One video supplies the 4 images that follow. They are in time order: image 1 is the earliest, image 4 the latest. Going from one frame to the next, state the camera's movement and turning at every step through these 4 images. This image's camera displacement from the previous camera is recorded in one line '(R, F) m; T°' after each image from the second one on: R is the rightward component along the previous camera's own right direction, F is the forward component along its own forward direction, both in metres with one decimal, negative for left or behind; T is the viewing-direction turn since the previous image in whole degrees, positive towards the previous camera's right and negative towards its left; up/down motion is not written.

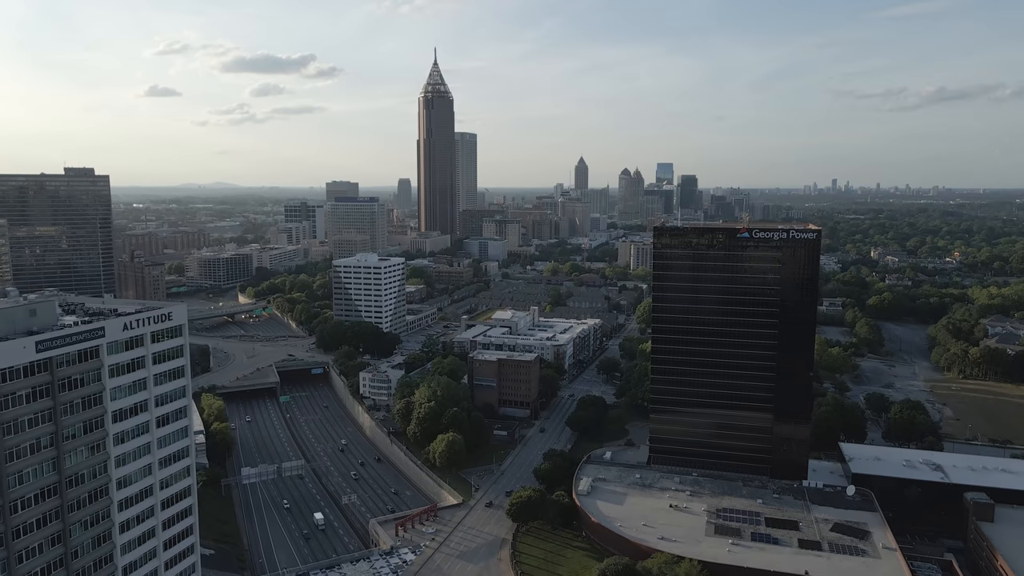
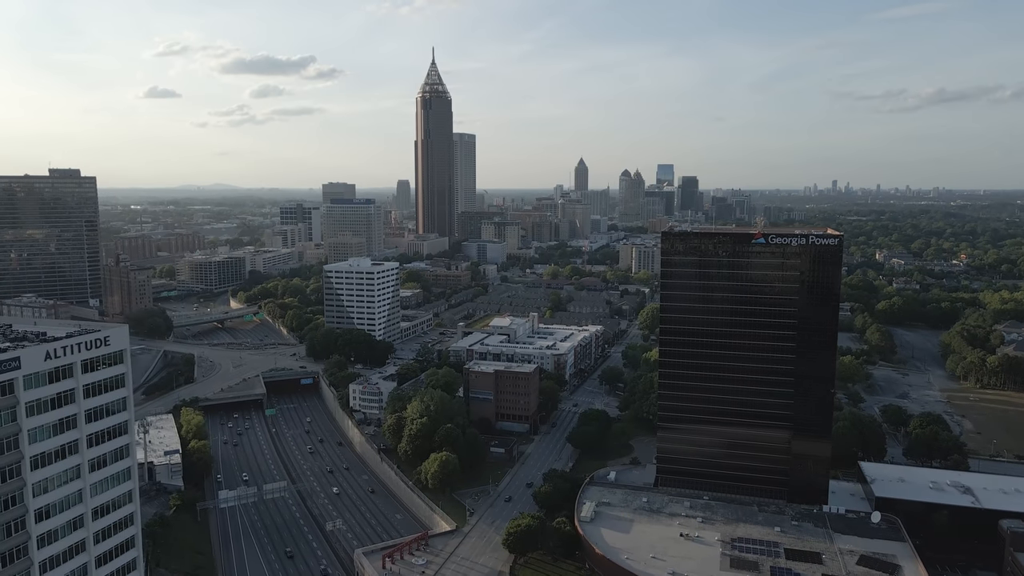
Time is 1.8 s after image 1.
(+0.2, +3.4) m; 0°
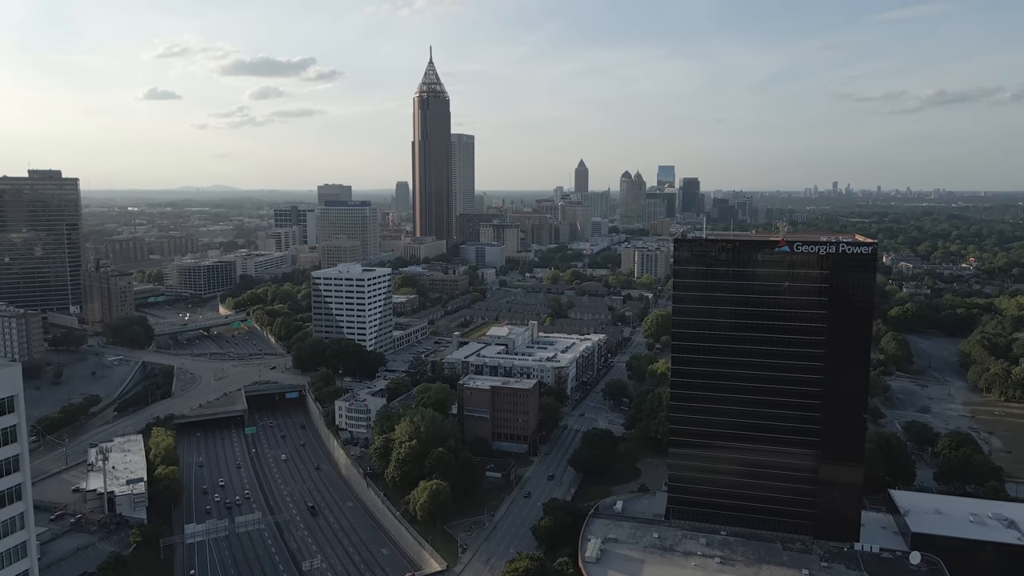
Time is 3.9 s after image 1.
(+0.2, +4.4) m; 0°
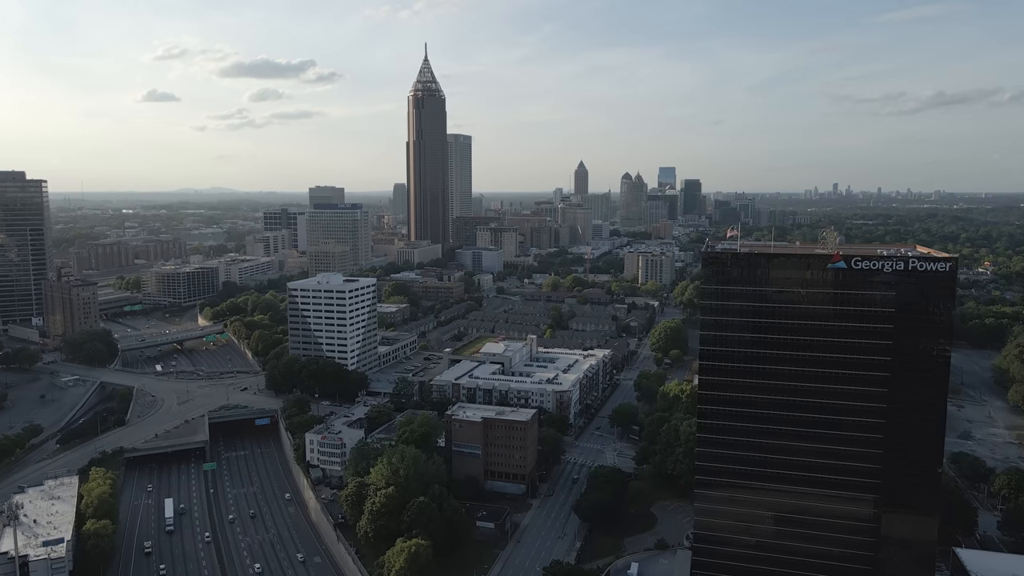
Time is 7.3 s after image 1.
(+0.3, +7.3) m; 0°
